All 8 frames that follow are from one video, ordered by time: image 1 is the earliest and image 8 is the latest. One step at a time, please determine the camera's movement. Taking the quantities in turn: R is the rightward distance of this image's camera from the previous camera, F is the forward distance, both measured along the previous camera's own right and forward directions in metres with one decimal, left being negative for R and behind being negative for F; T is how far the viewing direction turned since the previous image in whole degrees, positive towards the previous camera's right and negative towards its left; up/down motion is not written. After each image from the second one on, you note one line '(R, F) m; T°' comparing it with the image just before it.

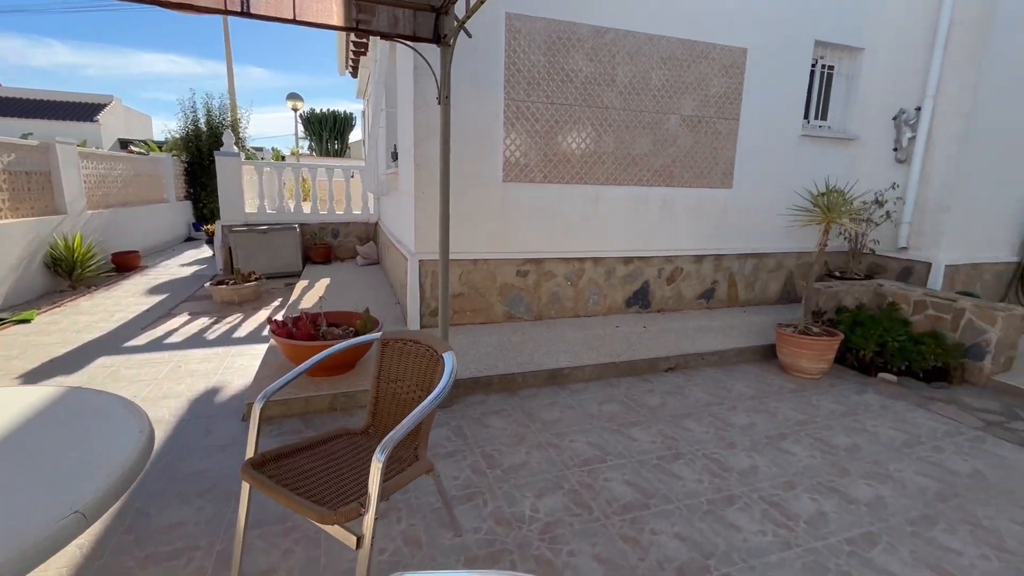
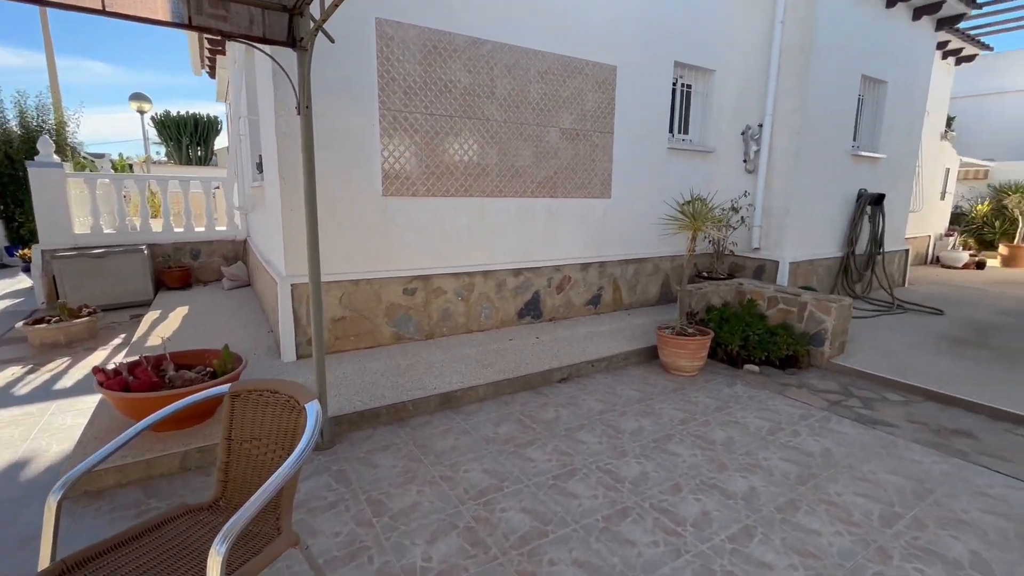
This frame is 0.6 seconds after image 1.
(+0.1, +0.1) m; +12°
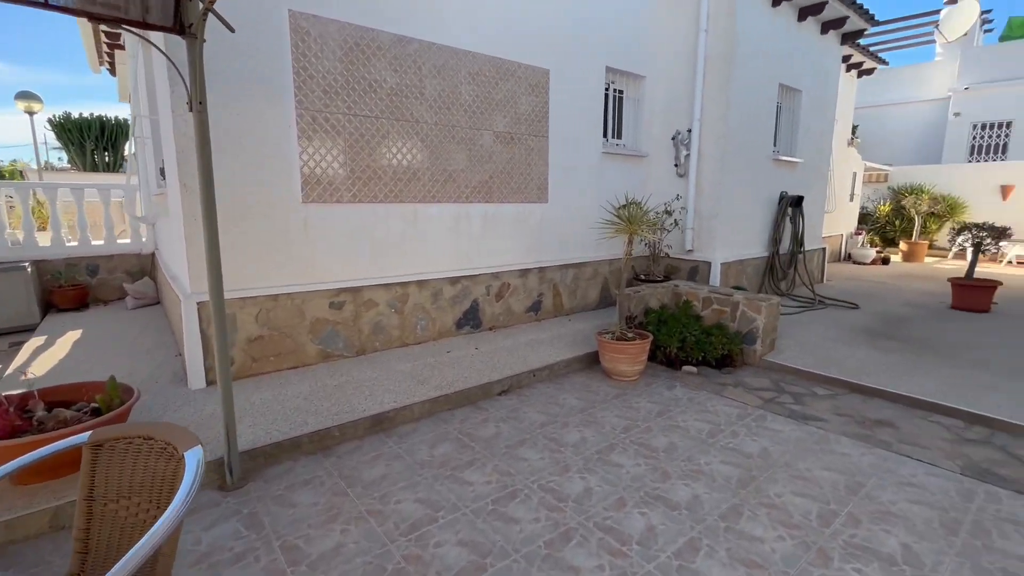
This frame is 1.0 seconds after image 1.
(+0.1, +0.2) m; +7°
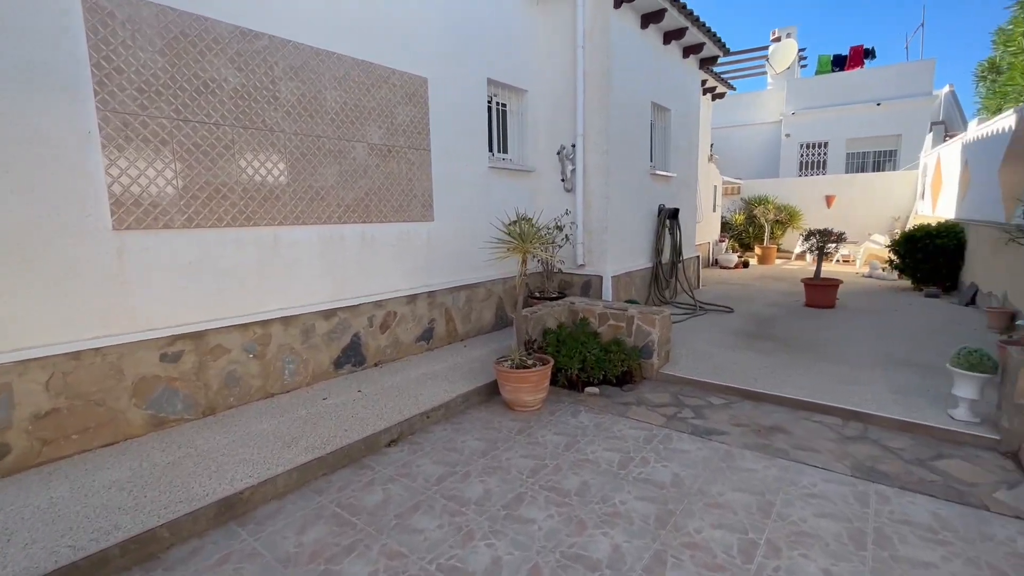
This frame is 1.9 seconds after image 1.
(+0.1, +0.4) m; +13°
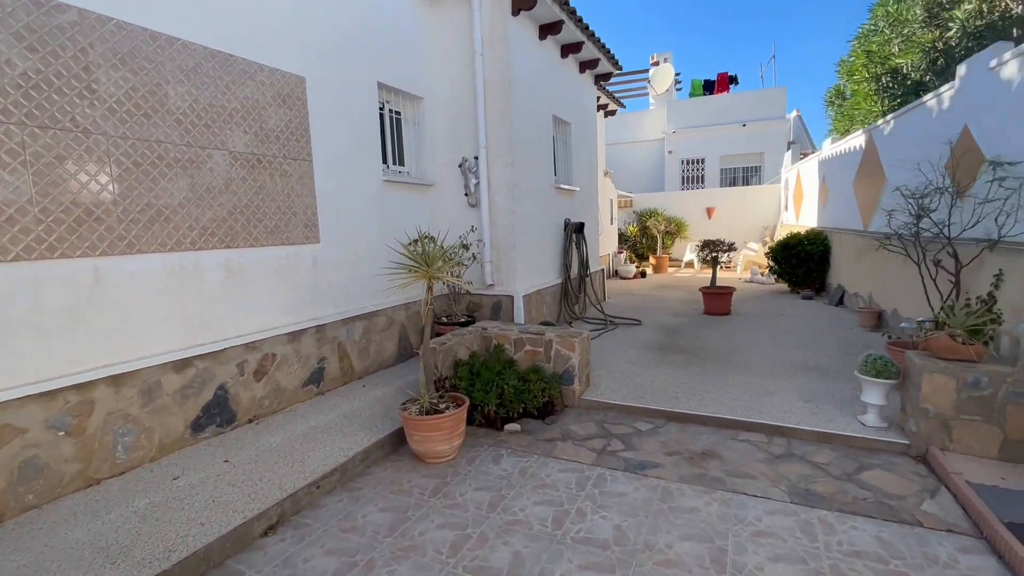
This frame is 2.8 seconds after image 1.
(0.0, +0.5) m; +12°
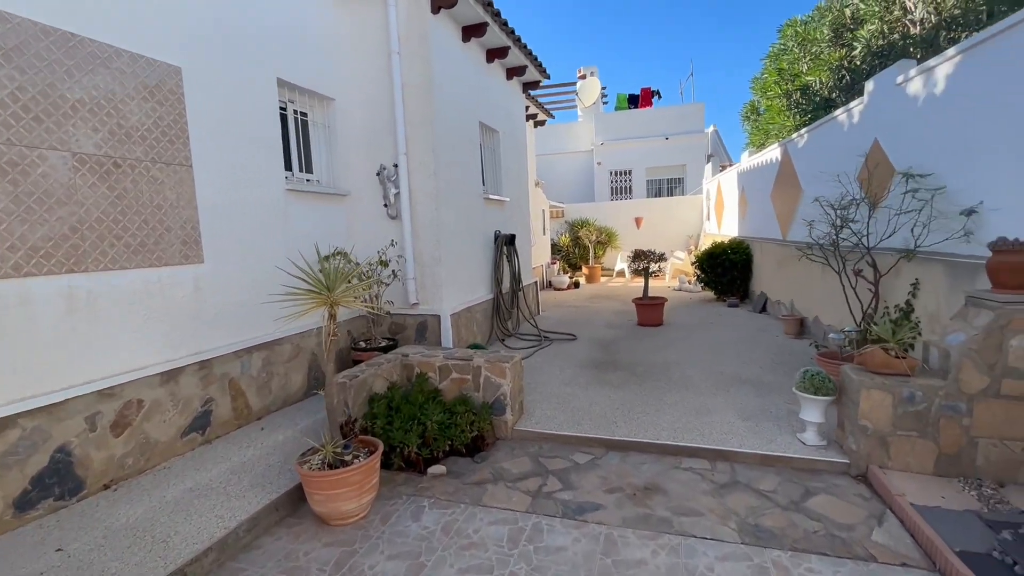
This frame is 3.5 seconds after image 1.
(+0.1, +0.4) m; +8°
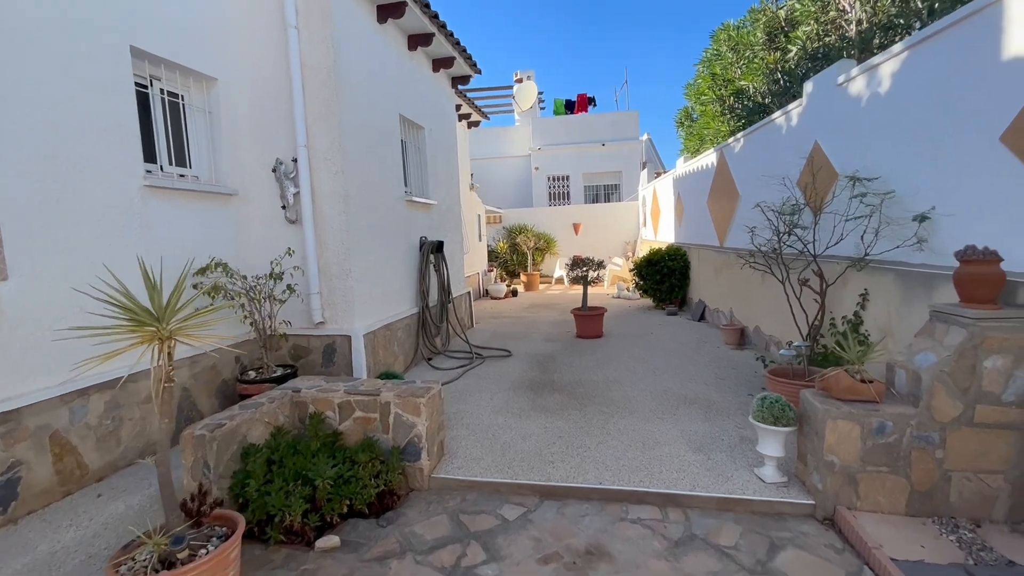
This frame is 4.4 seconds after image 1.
(+0.2, +0.6) m; +7°
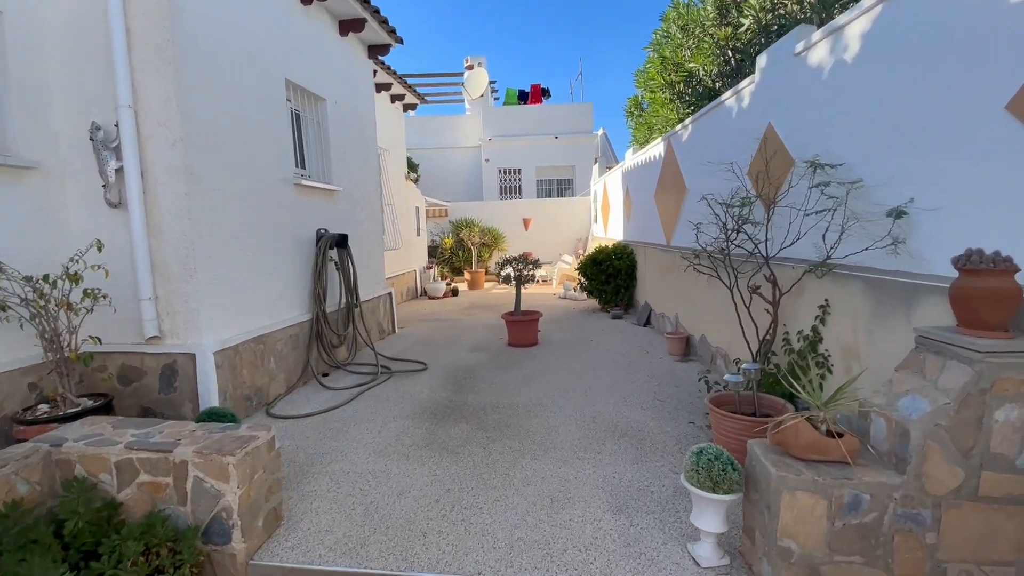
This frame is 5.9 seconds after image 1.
(+0.5, +0.8) m; +4°
